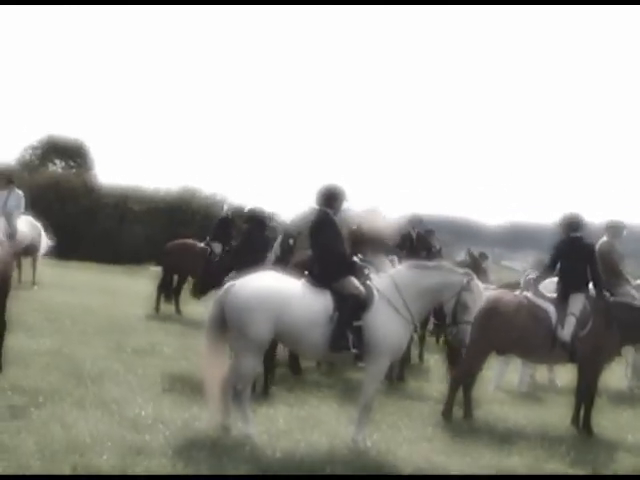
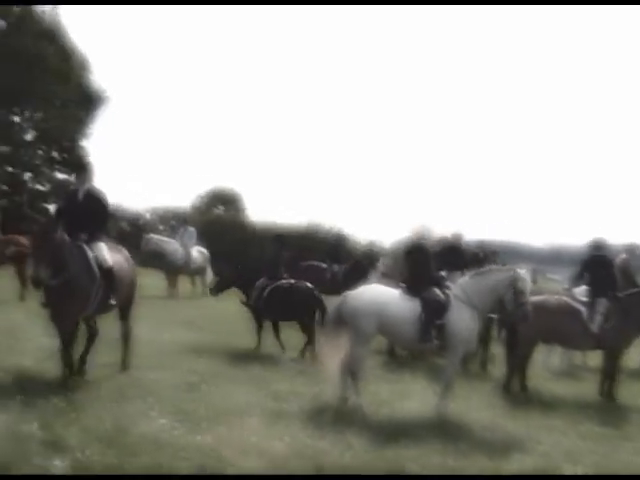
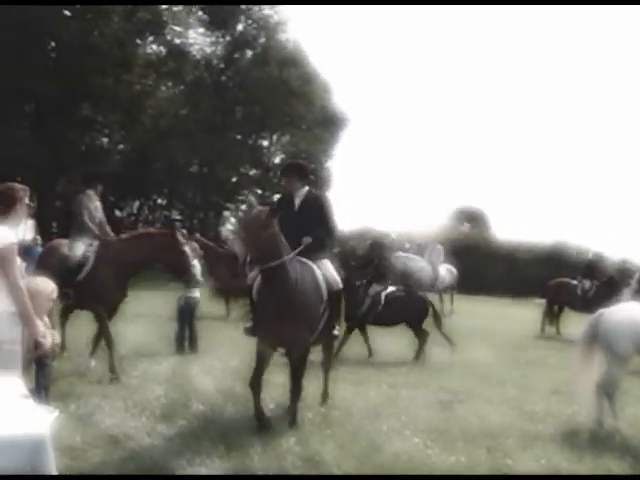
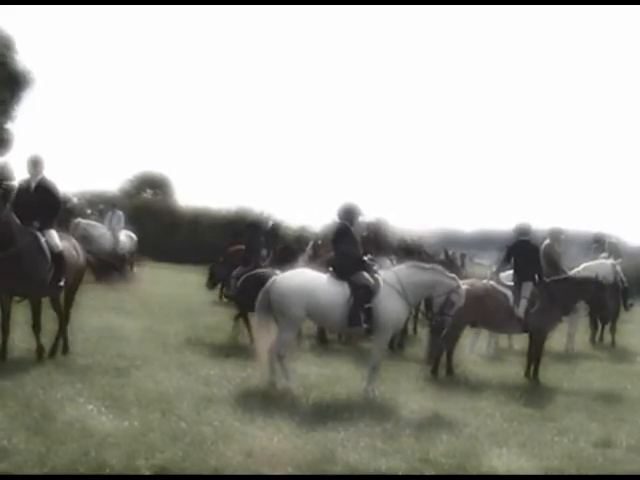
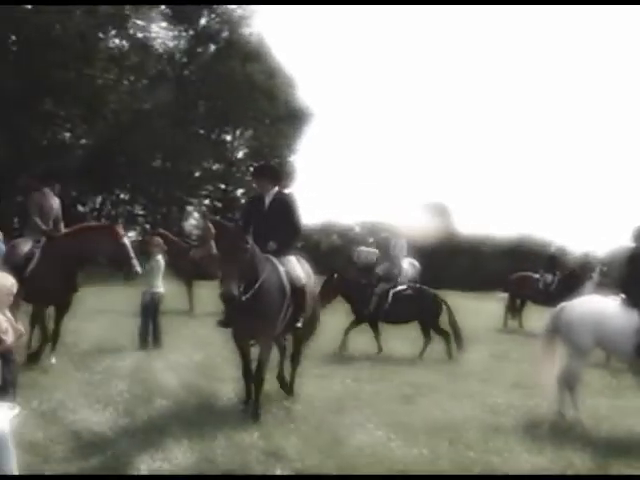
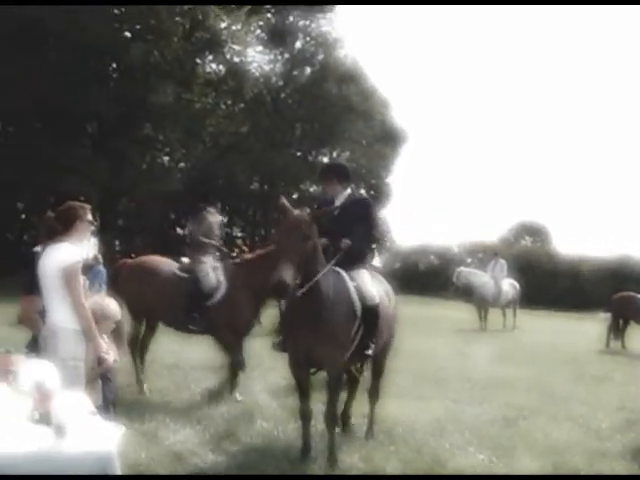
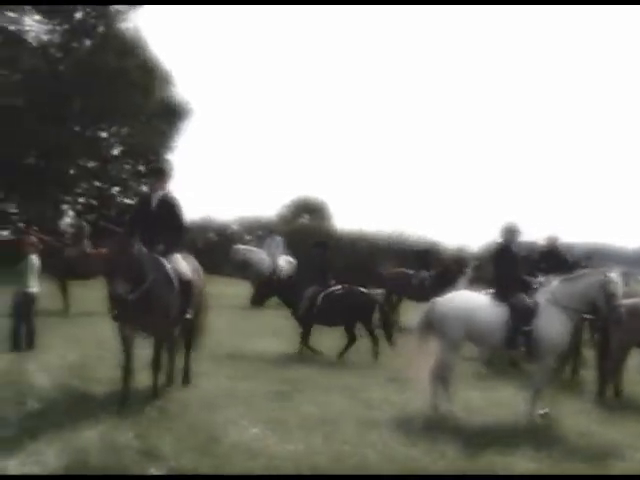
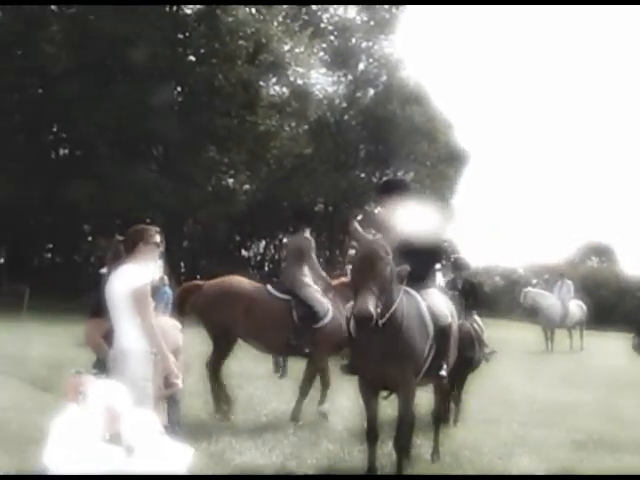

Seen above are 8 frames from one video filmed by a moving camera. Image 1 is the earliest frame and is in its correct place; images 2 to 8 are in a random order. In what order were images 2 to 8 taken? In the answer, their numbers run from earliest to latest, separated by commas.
4, 2, 7, 5, 3, 6, 8
